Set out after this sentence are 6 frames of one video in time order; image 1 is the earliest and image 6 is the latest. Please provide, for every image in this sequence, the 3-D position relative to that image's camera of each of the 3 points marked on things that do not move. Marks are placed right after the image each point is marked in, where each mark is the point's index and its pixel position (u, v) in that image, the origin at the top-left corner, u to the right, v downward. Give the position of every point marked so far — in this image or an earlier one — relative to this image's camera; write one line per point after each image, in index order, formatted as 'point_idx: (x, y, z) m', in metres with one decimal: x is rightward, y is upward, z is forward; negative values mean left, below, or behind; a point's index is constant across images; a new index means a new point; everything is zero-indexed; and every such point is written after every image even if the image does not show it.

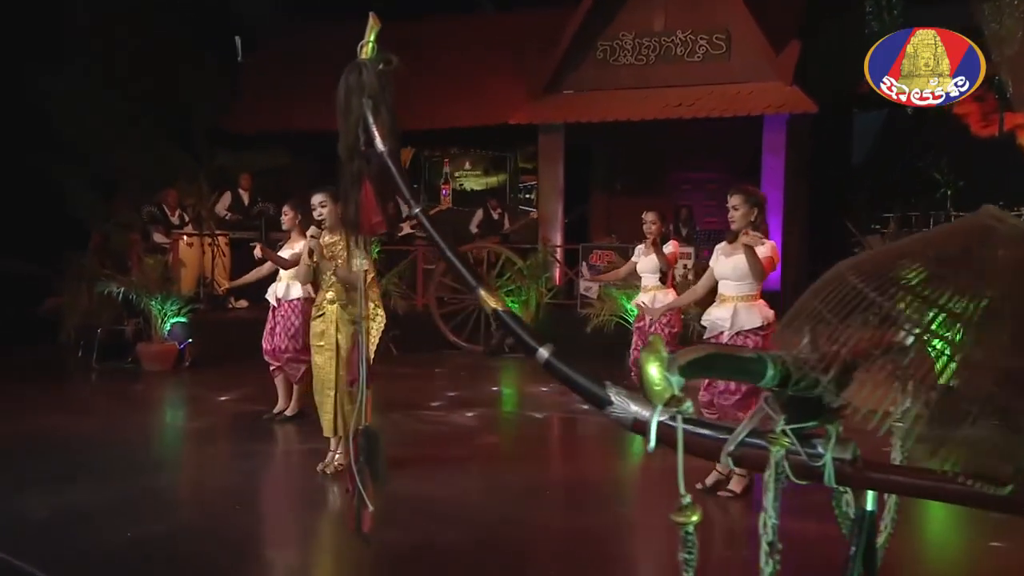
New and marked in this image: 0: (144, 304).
0: (-2.3, -0.1, +9.0) m
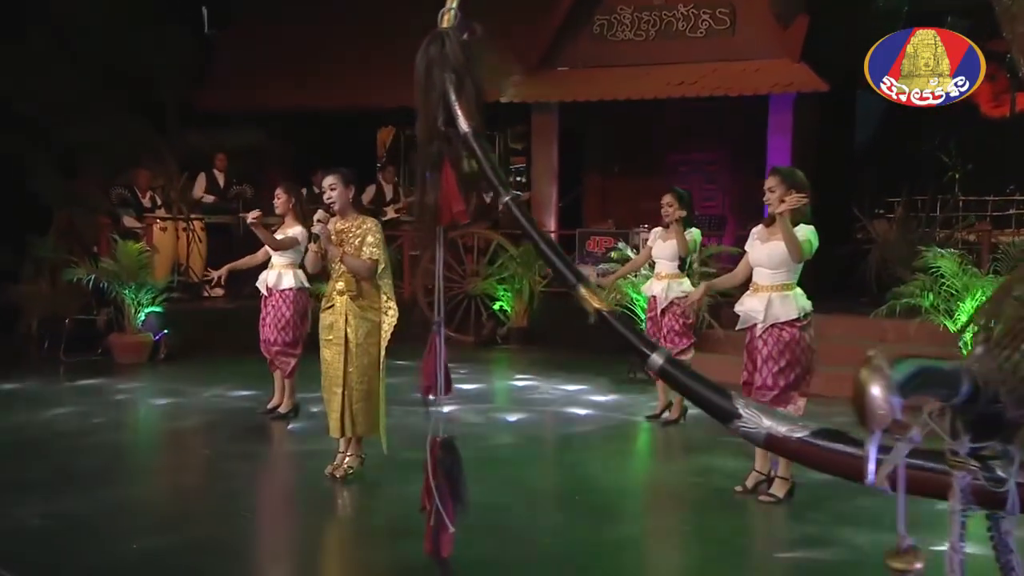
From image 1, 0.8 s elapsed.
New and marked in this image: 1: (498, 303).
0: (-2.4, 0.0, +8.4) m
1: (-0.1, -0.1, +9.2) m
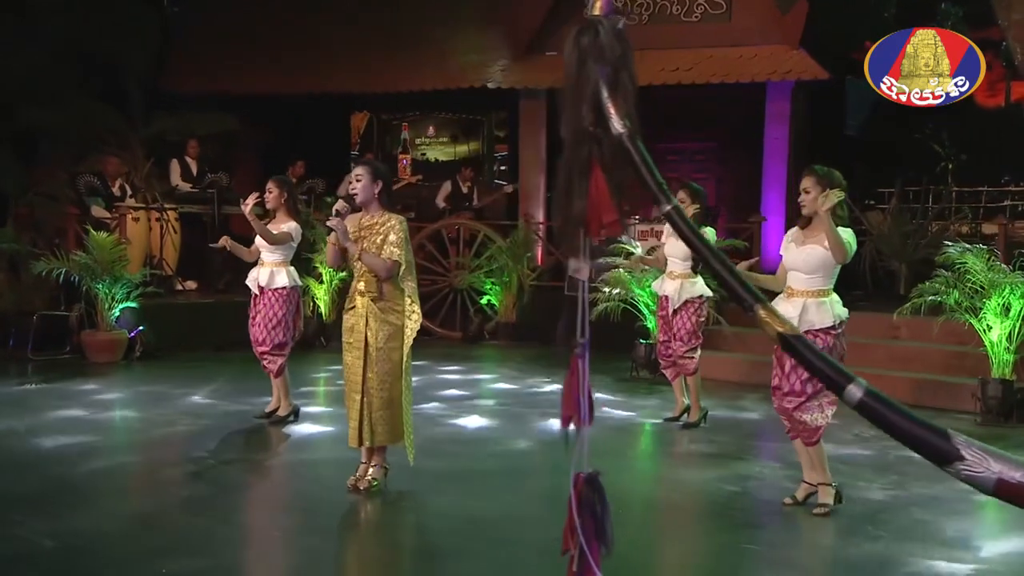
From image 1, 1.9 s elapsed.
0: (-2.4, 0.0, +7.9) m
1: (-0.2, -0.1, +8.8) m
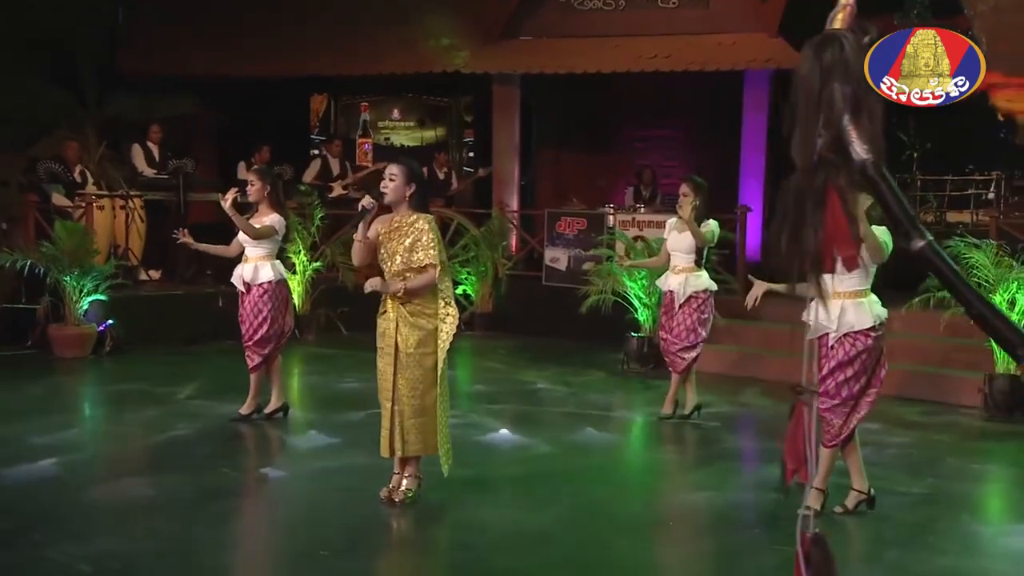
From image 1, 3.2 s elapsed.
0: (-2.4, 0.0, +7.5) m
1: (-0.3, 0.0, +8.7) m
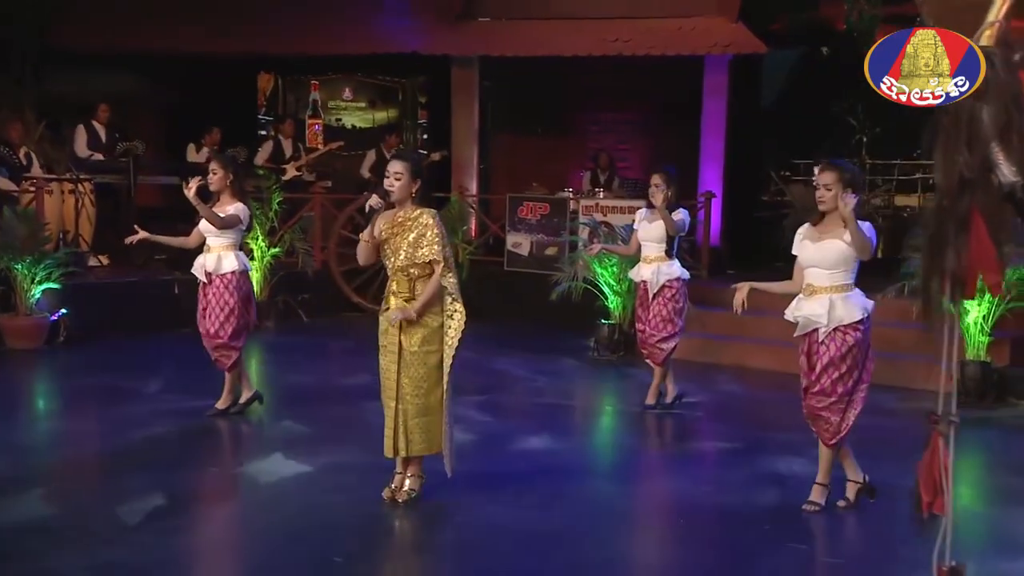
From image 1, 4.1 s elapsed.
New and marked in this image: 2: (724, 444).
0: (-2.6, +0.1, +7.3) m
1: (-0.6, +0.1, +8.6) m
2: (+1.0, -0.7, +6.4) m
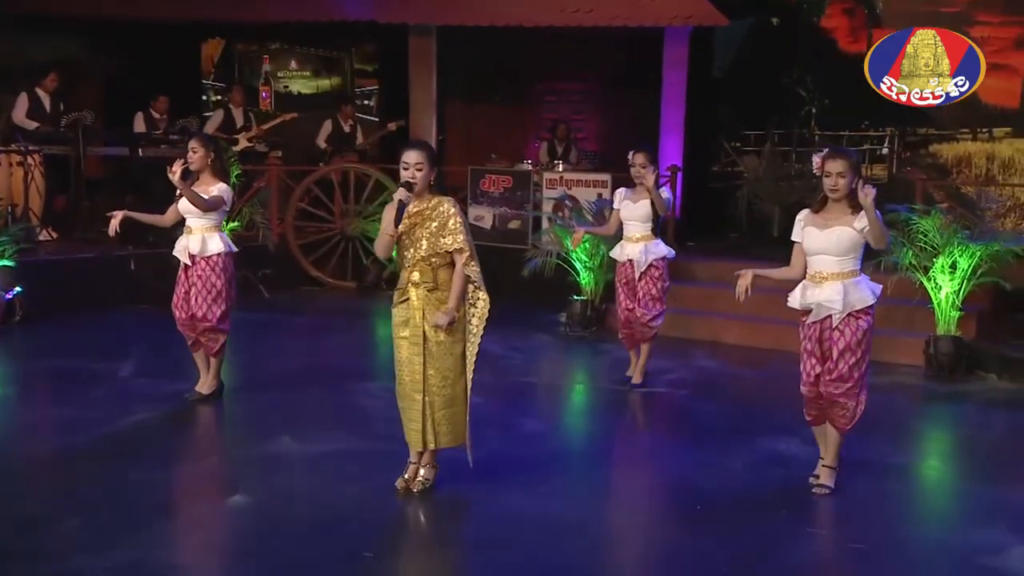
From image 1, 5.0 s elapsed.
0: (-2.7, +0.2, +7.0) m
1: (-0.8, +0.3, +8.4) m
2: (+0.9, -0.6, +6.5) m
